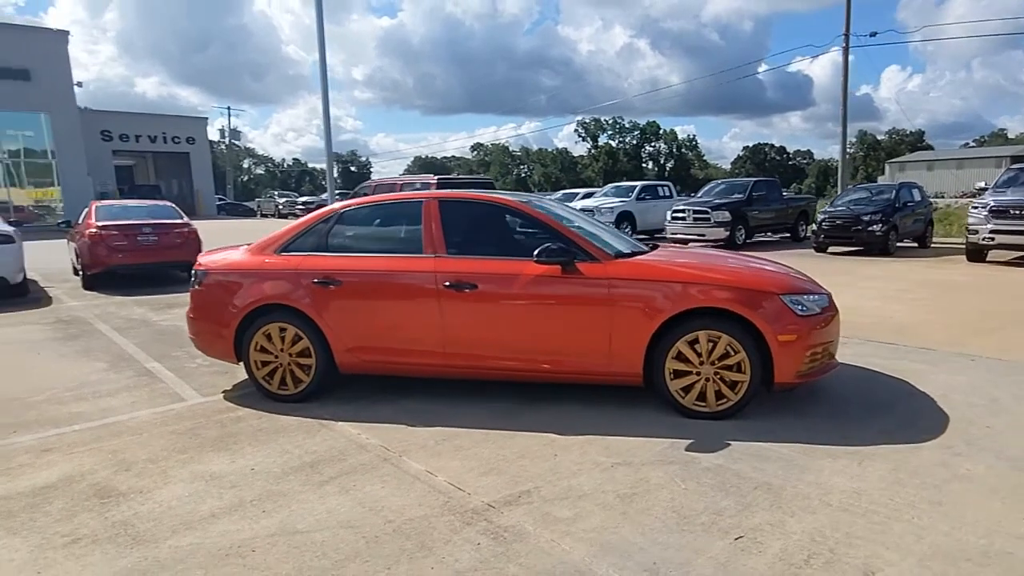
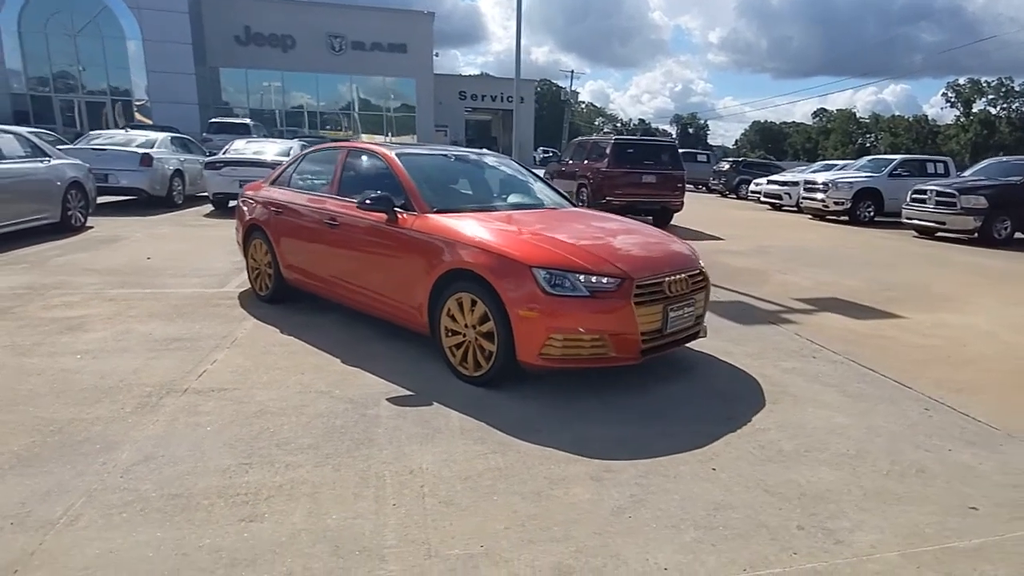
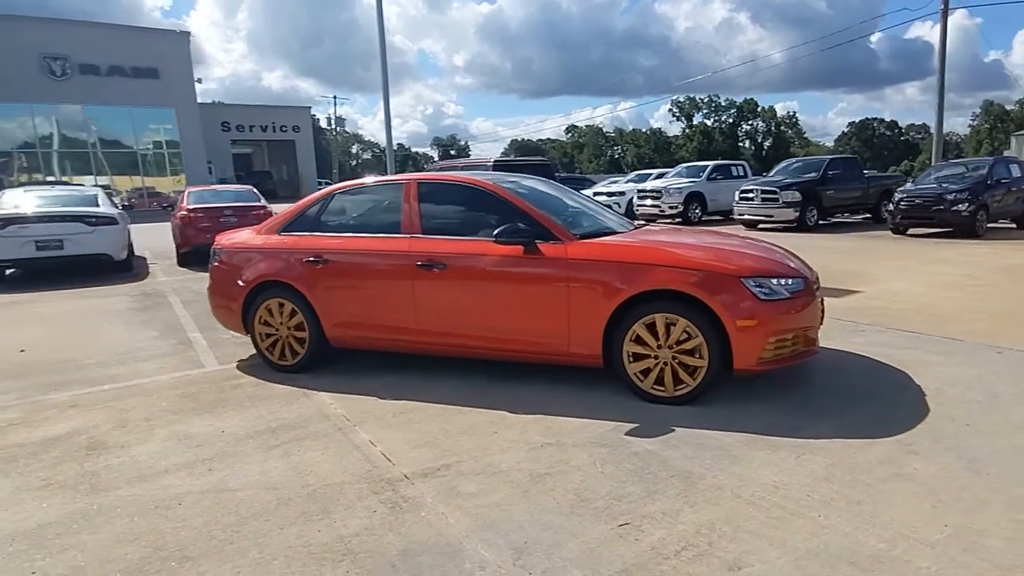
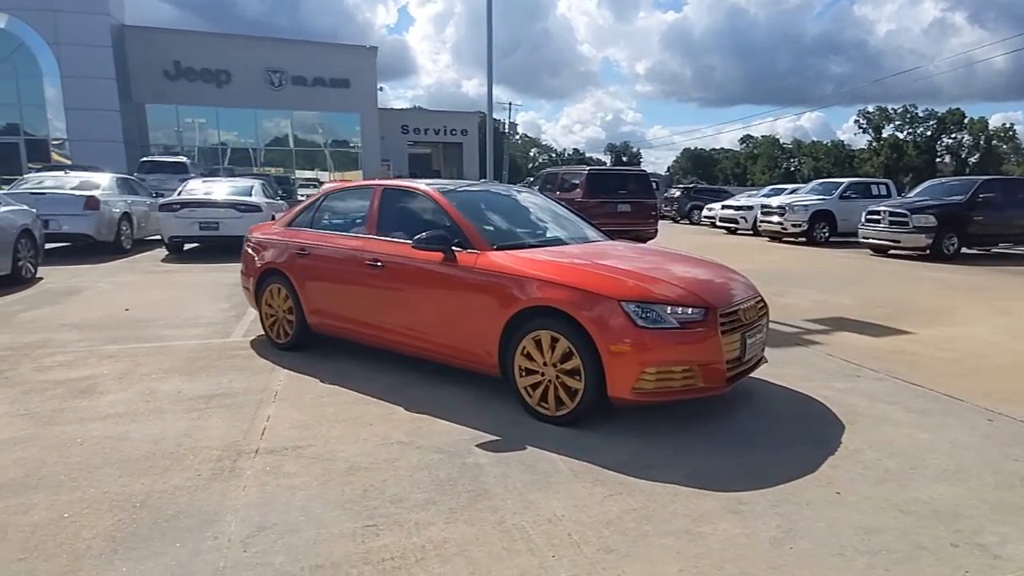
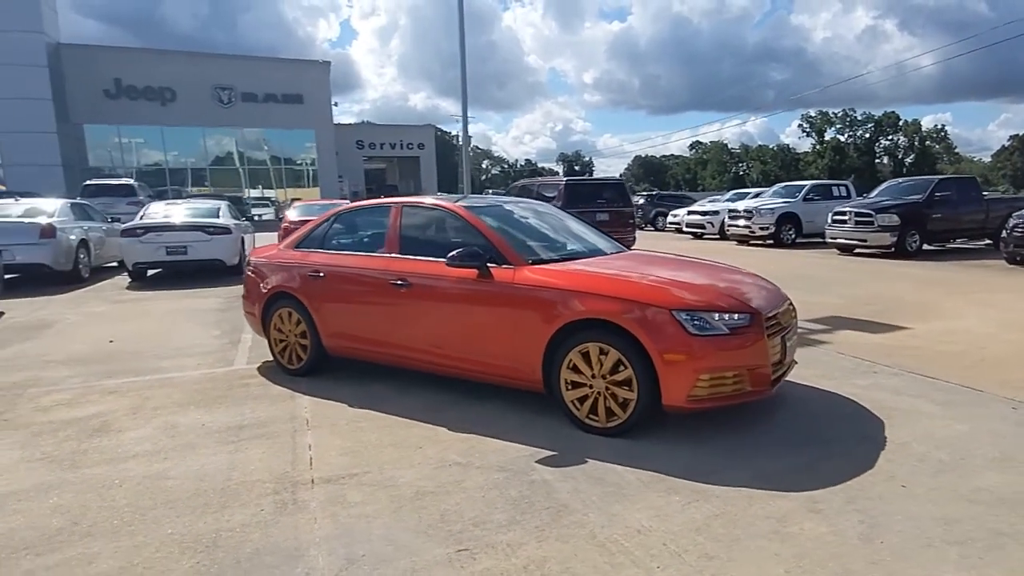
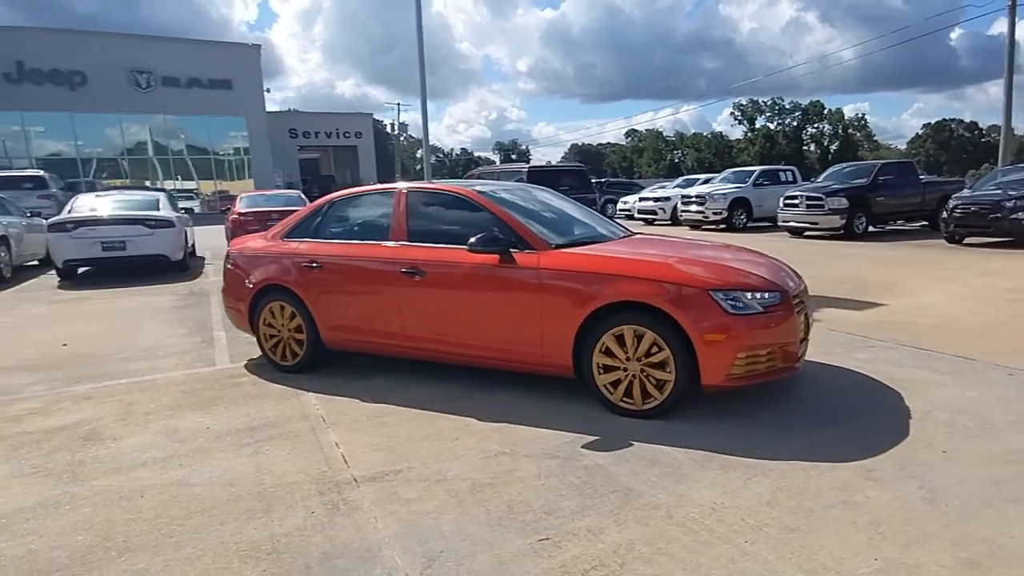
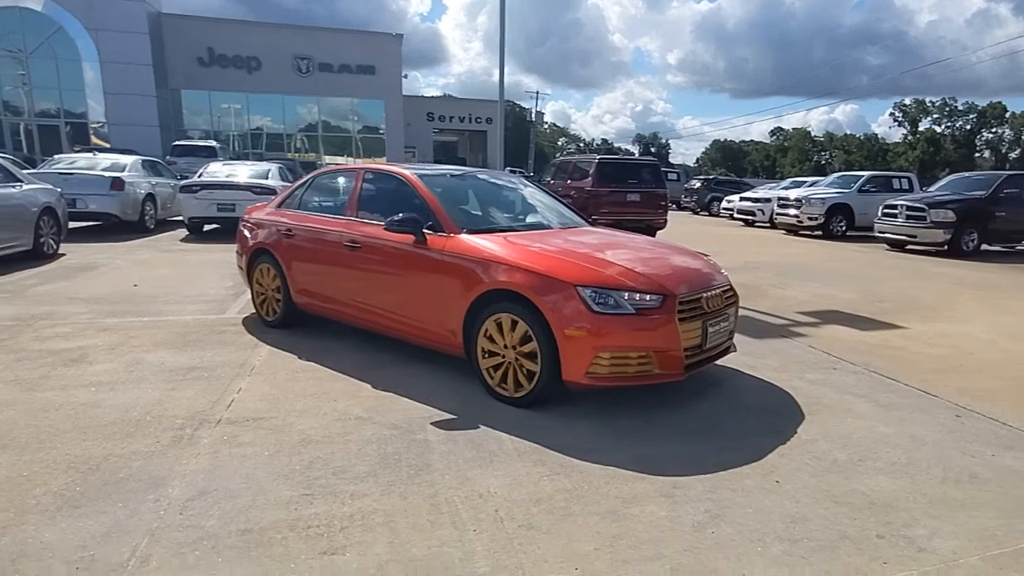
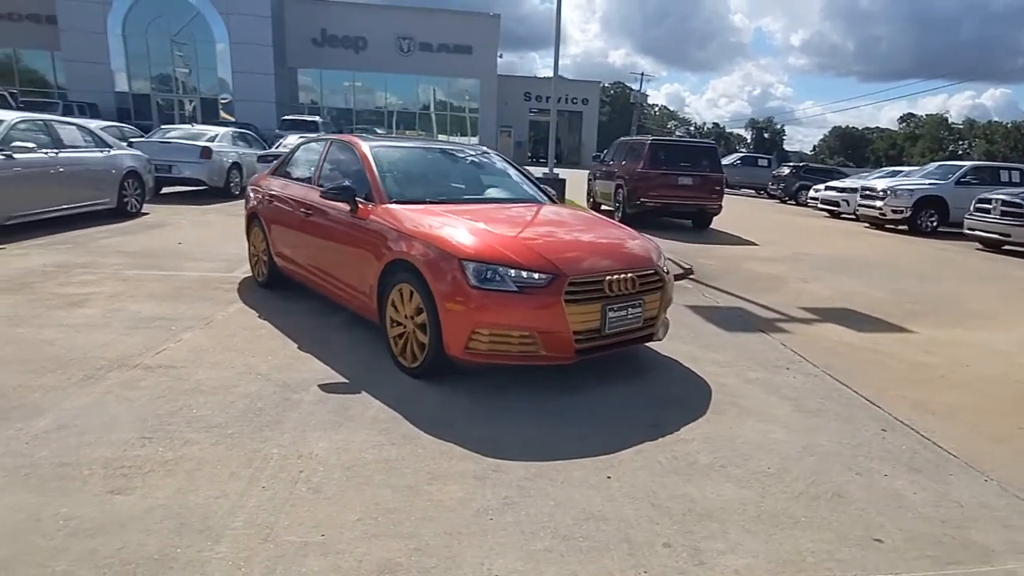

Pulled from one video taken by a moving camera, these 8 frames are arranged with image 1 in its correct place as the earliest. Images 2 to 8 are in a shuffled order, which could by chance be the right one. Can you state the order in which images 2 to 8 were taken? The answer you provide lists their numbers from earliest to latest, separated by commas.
3, 6, 5, 4, 7, 2, 8
